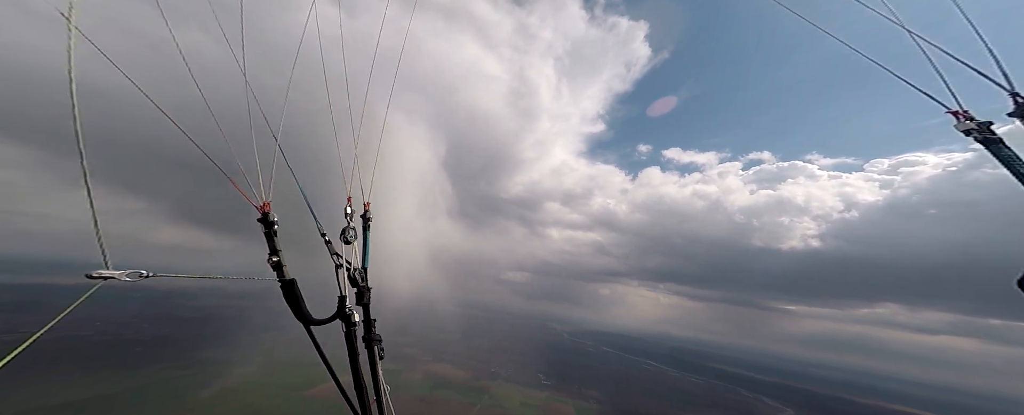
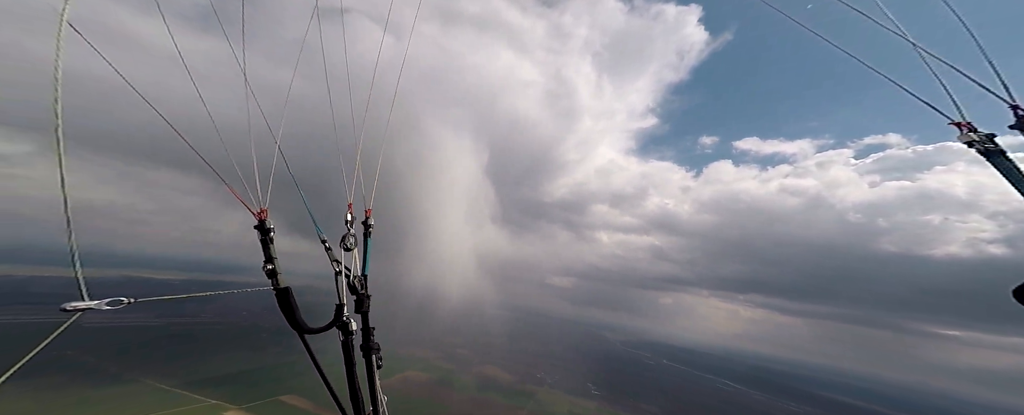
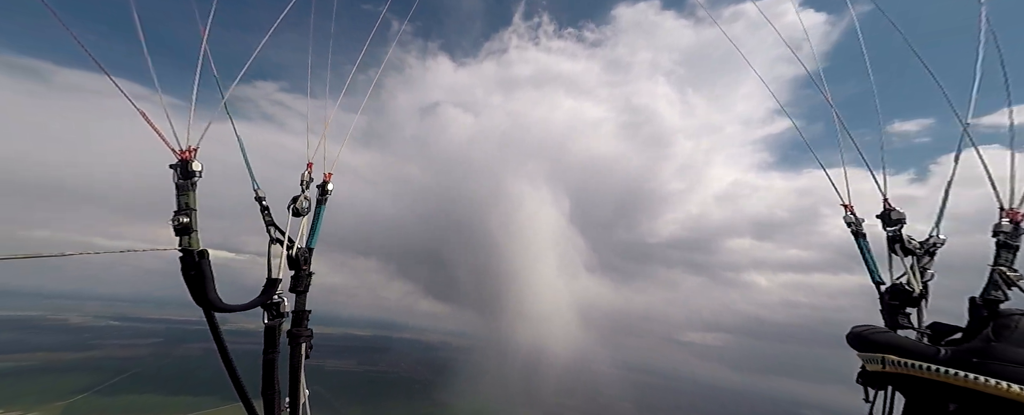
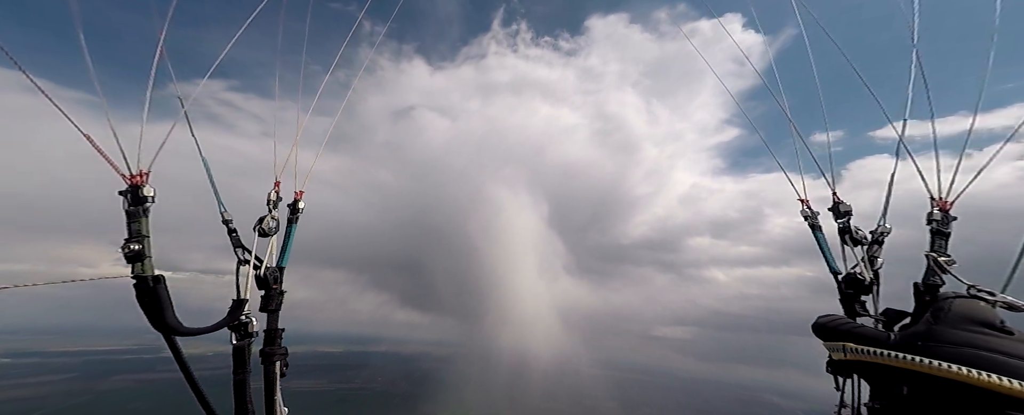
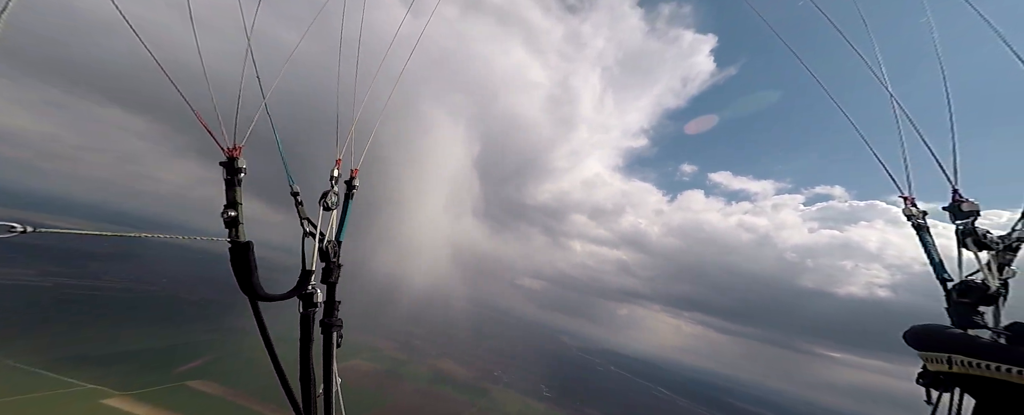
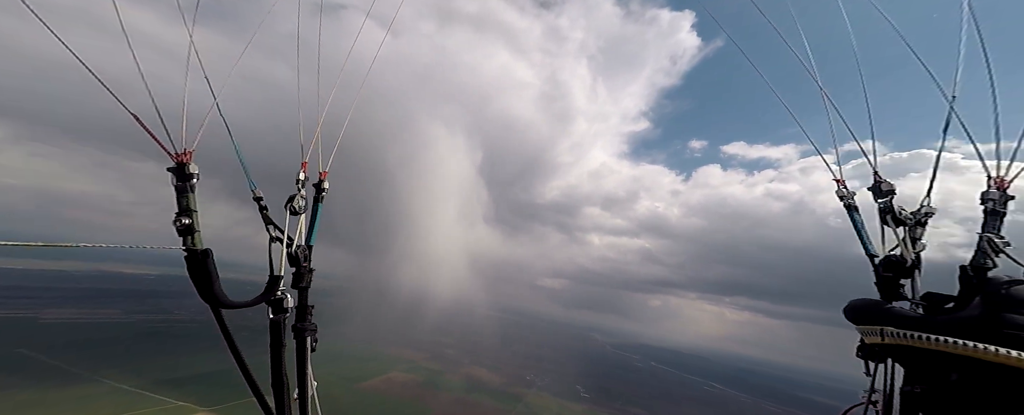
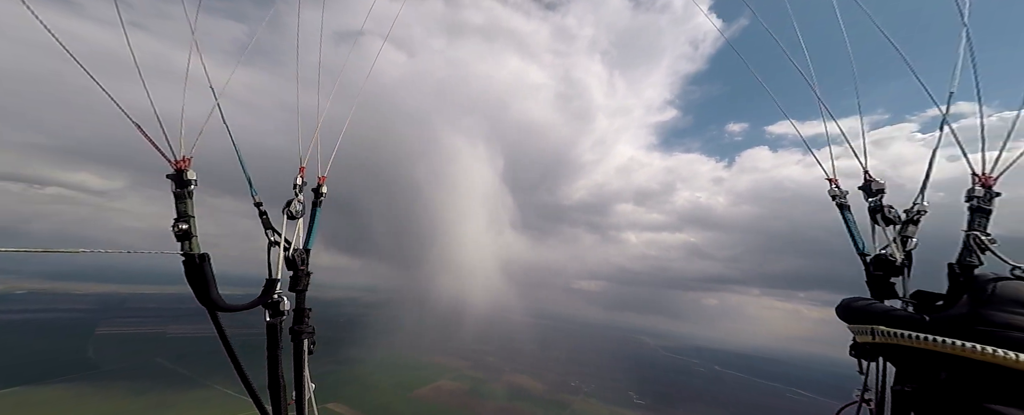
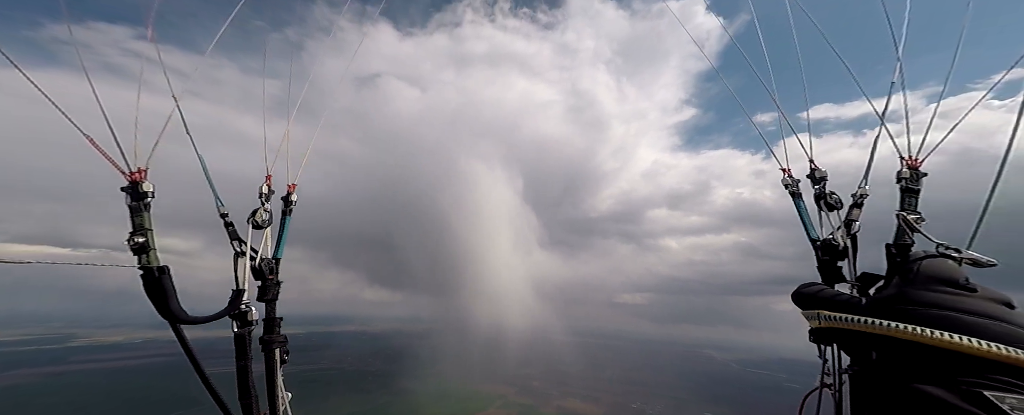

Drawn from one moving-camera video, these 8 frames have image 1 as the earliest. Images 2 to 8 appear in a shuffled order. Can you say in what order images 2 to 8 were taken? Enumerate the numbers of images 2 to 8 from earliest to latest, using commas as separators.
2, 5, 6, 7, 8, 4, 3
